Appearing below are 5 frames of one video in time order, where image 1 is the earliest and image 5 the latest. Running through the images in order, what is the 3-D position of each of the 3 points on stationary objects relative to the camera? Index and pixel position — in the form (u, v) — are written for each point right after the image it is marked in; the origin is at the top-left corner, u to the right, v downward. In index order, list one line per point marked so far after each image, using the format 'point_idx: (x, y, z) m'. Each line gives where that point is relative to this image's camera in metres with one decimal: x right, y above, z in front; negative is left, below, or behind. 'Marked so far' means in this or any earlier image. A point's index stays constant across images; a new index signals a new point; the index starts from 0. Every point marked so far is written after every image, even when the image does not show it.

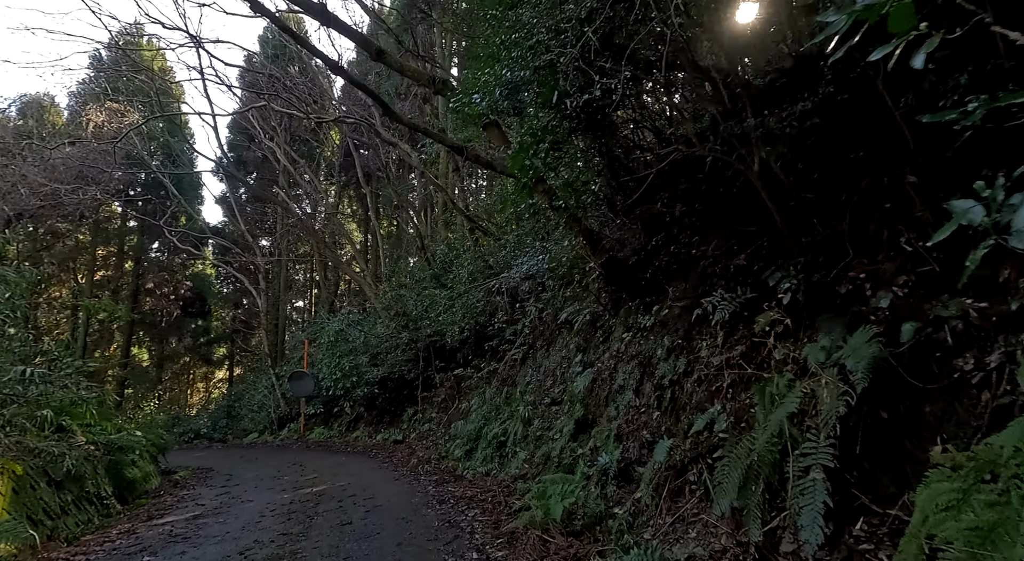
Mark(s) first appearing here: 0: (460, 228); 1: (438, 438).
0: (-1.4, +1.4, +15.9) m
1: (-1.4, -3.0, +11.9) m
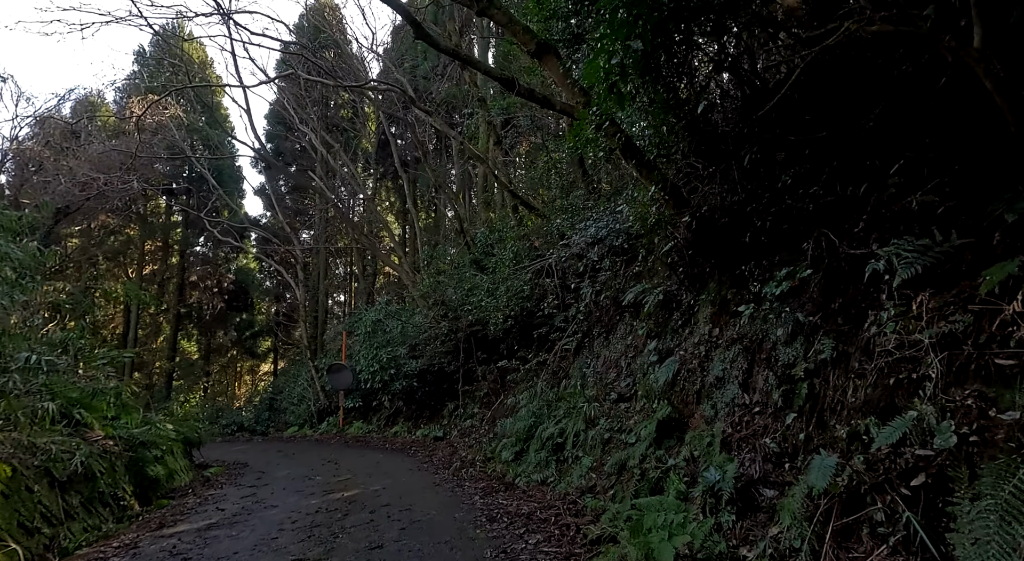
0: (-0.3, +1.7, +14.8) m
1: (-0.5, -2.7, +10.8) m
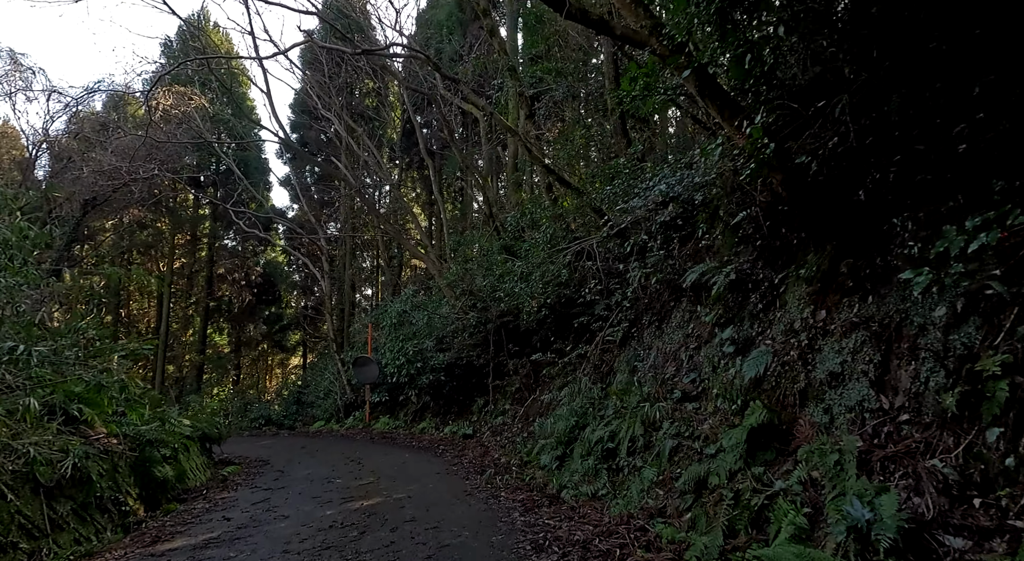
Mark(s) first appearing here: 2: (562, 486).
0: (+0.4, +2.0, +13.8) m
1: (+0.1, -2.4, +9.9) m
2: (+0.5, -2.0, +6.1) m
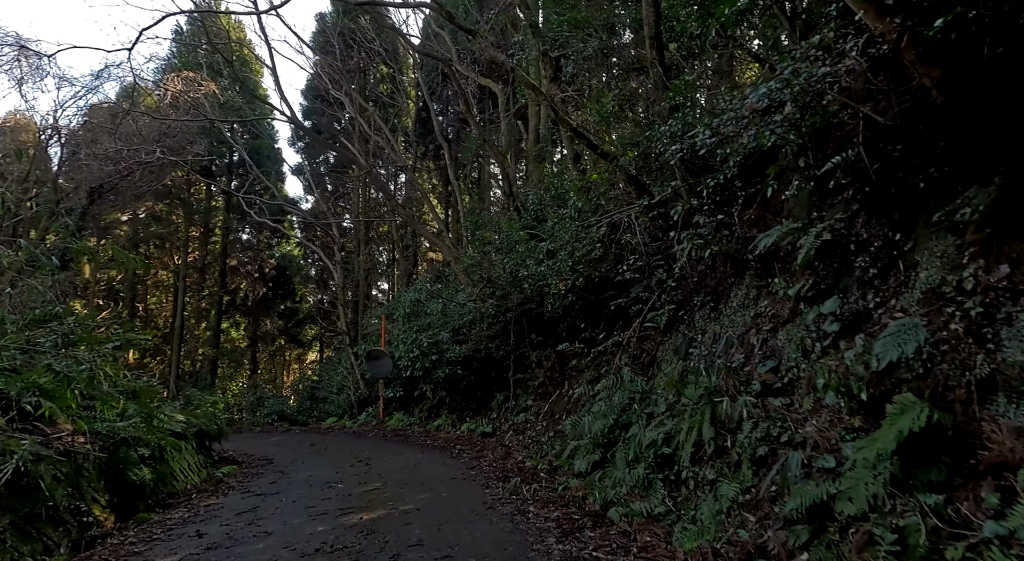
0: (+0.9, +2.3, +12.6) m
1: (+0.5, -2.1, +8.7) m
2: (+0.7, -1.8, +4.9) m
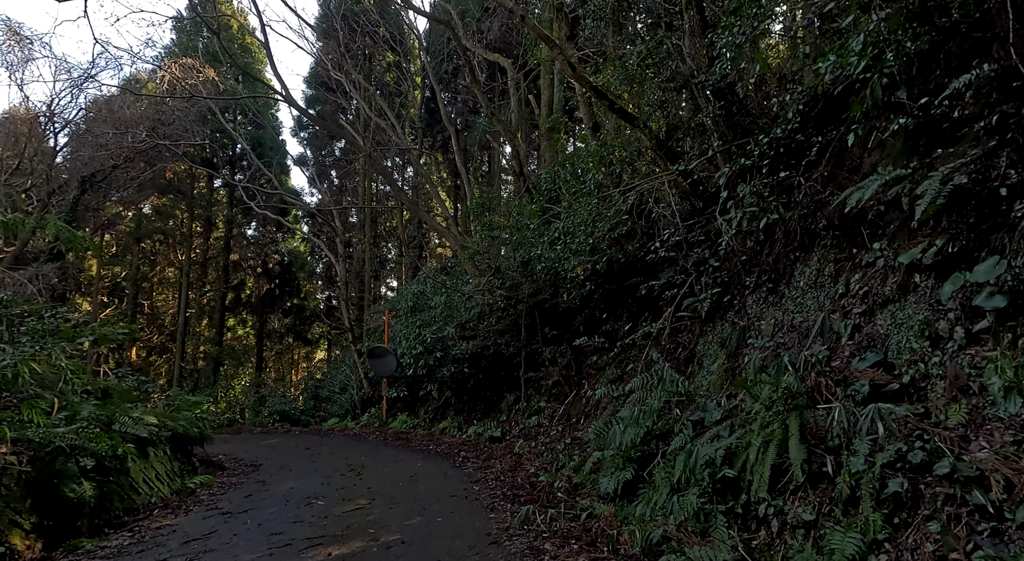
0: (+1.1, +2.6, +11.3) m
1: (+0.6, -1.9, +7.5) m
2: (+0.8, -1.5, +3.7) m
